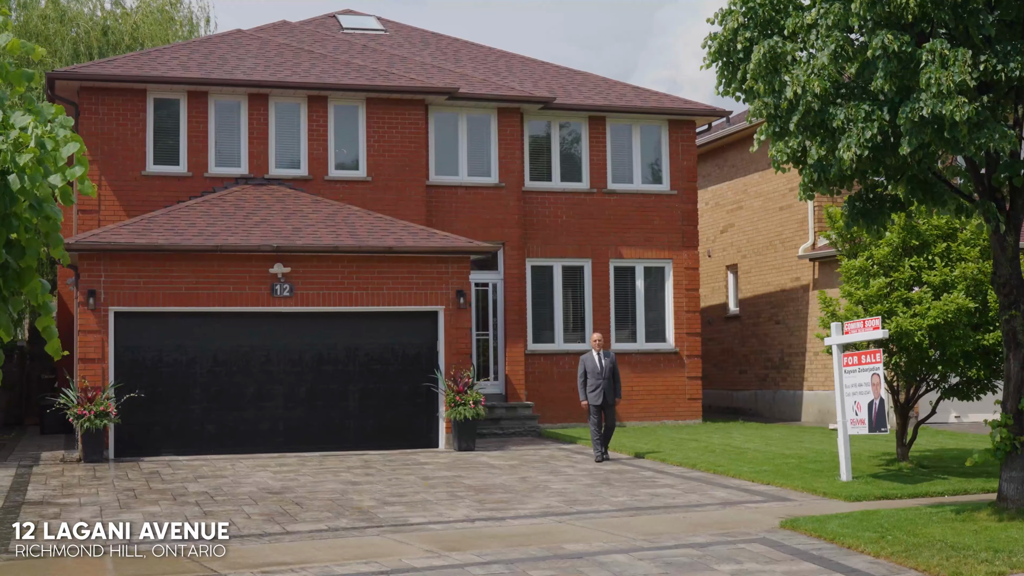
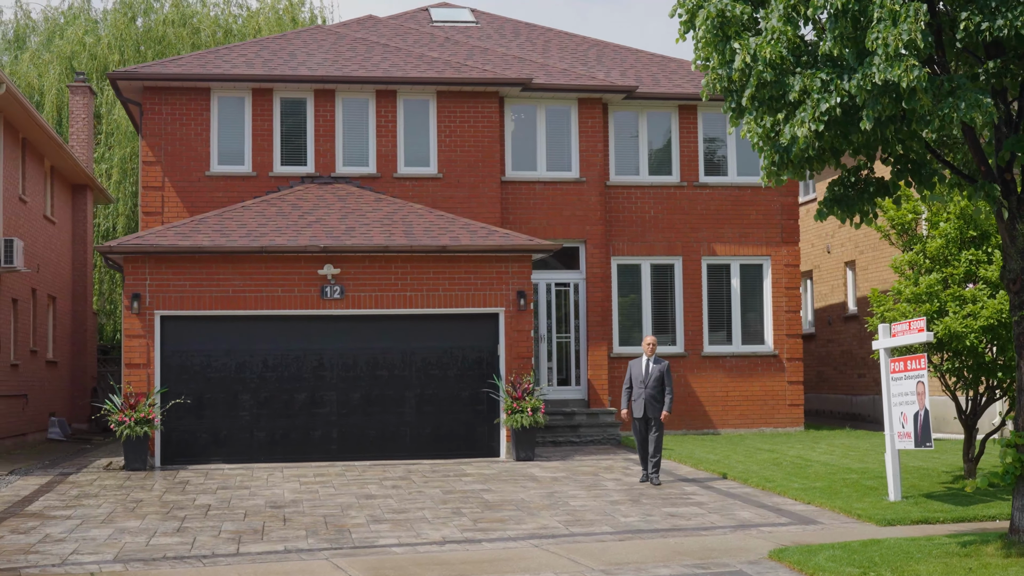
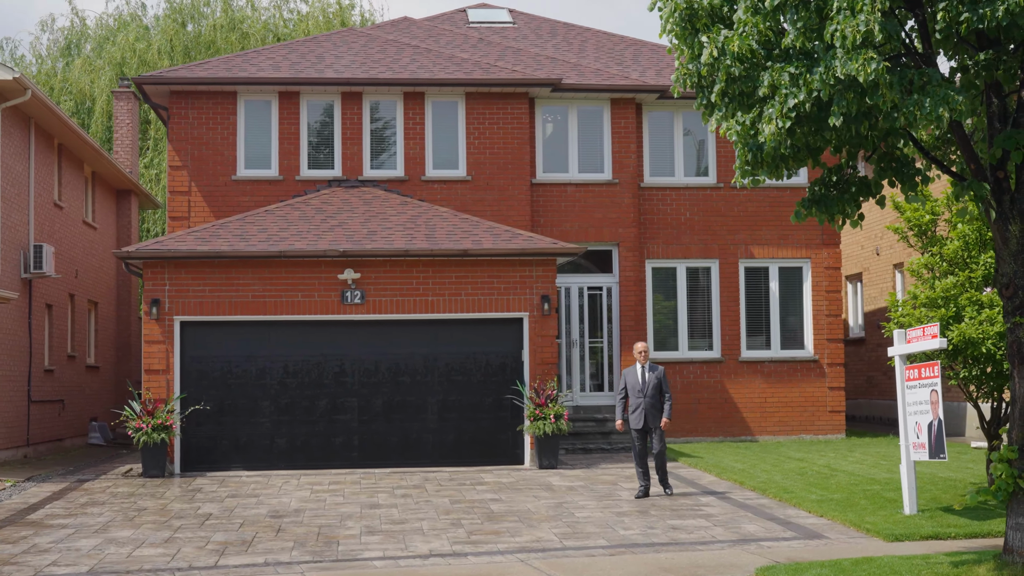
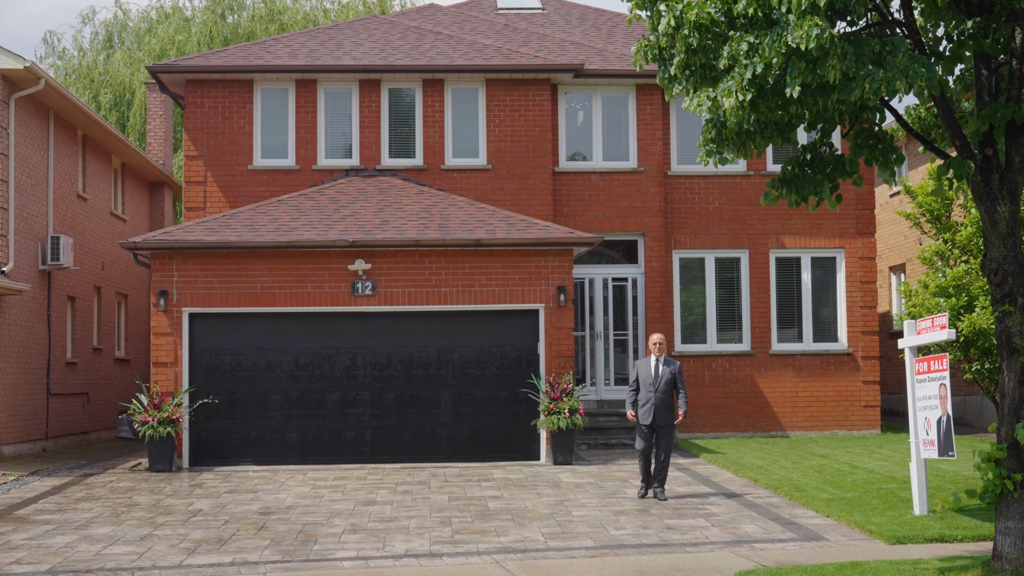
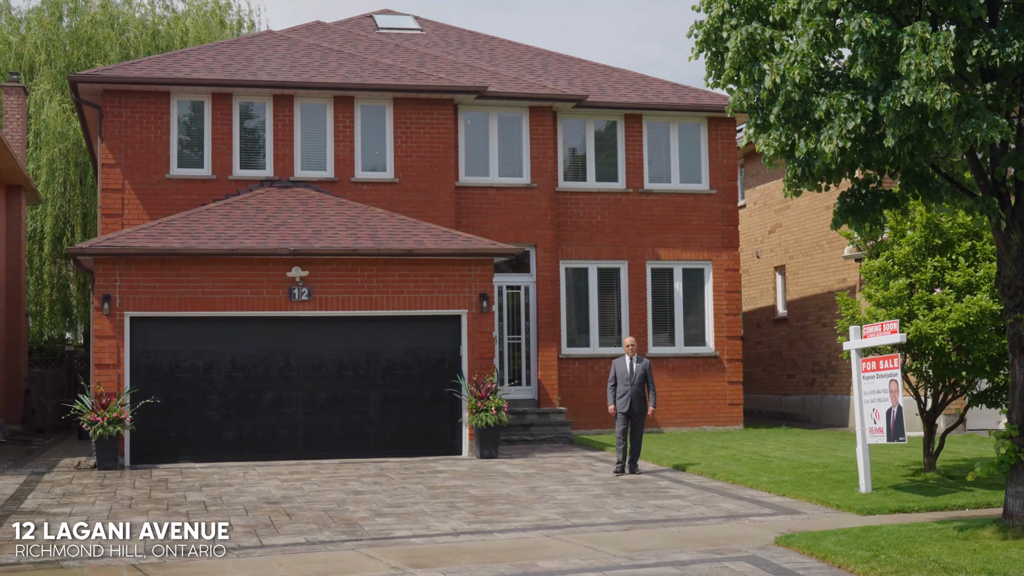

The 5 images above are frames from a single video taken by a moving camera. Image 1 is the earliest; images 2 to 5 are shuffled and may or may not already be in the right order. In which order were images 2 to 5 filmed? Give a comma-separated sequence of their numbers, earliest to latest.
5, 2, 3, 4
